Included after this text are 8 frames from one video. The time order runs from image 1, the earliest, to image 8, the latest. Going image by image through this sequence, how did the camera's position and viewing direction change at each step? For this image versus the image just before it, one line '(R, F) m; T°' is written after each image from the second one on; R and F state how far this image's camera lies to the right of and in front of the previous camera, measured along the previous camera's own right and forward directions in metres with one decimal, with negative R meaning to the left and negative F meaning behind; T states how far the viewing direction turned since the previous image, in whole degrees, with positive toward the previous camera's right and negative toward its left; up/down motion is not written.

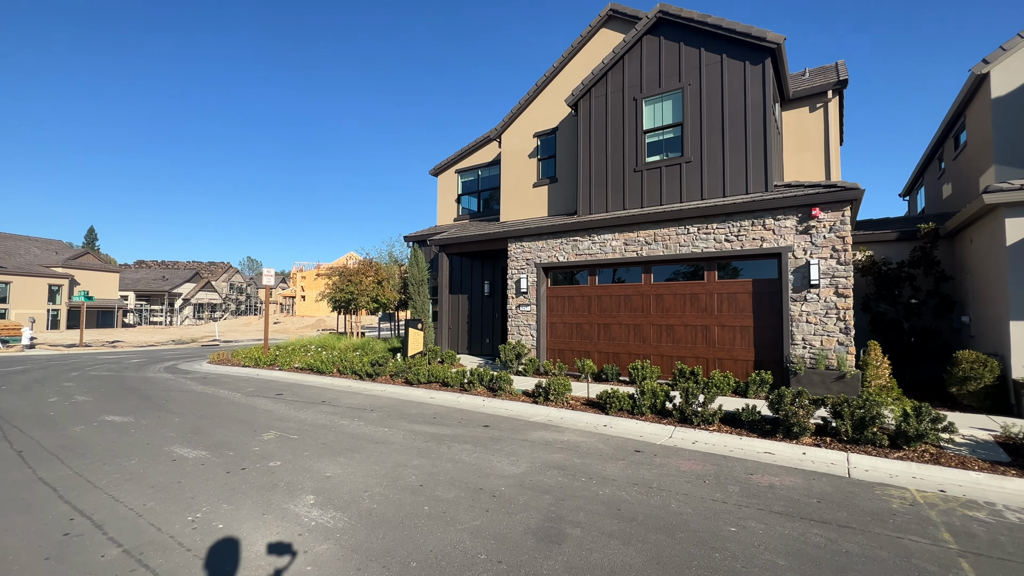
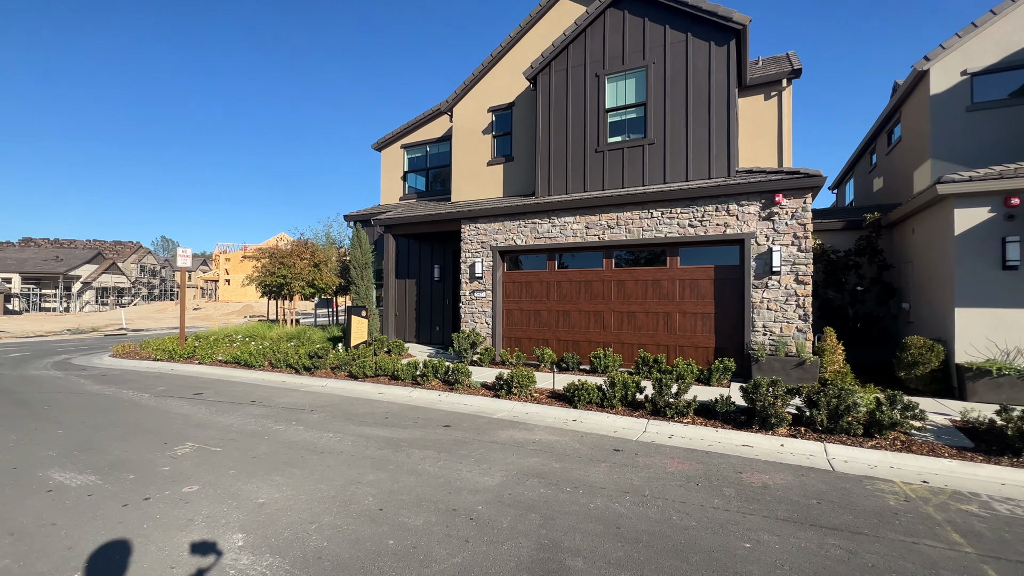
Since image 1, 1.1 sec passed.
(-0.3, +0.7) m; +7°
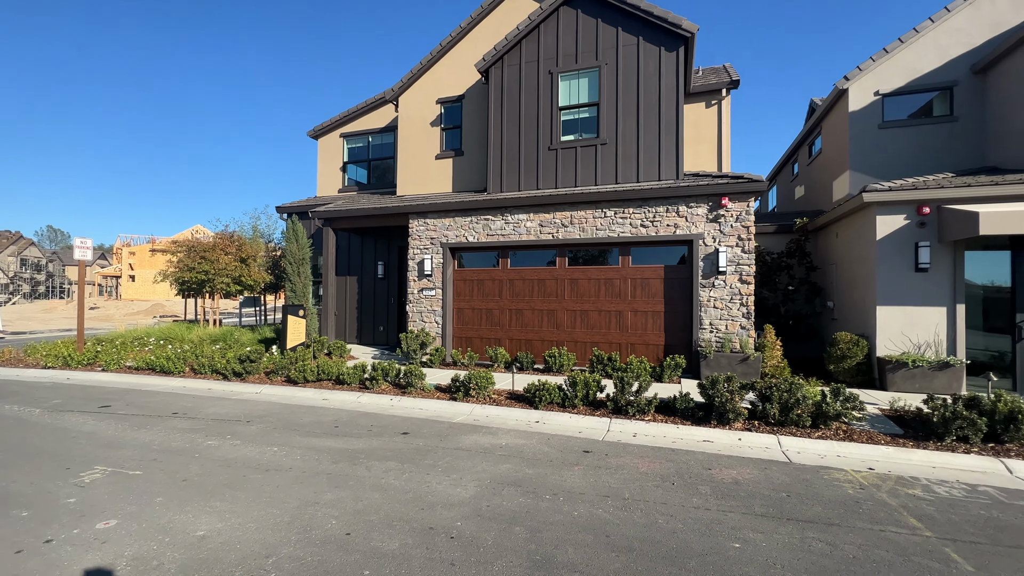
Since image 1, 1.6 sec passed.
(-0.4, +0.3) m; +8°
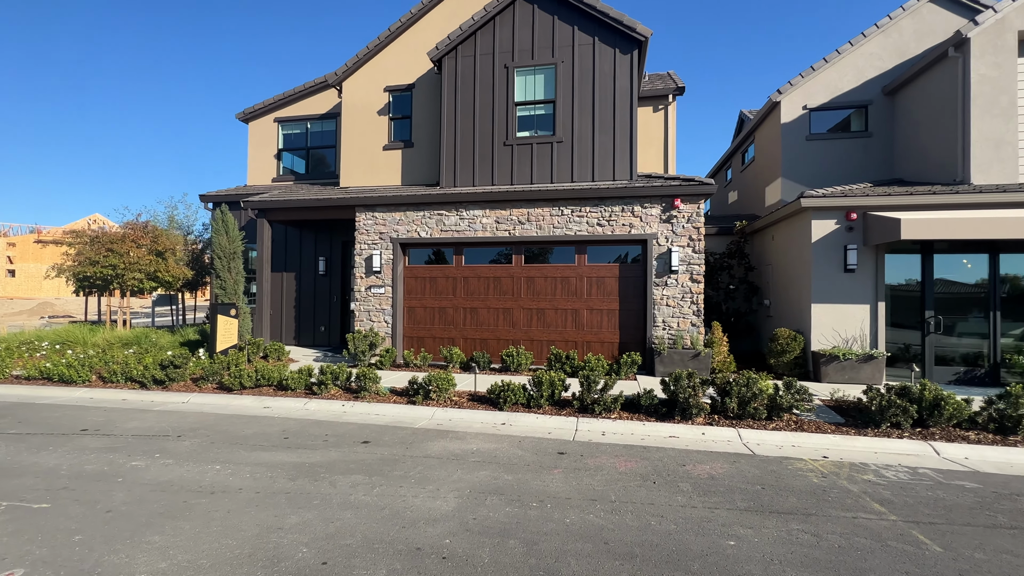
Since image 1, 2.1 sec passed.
(-0.4, +0.3) m; +8°
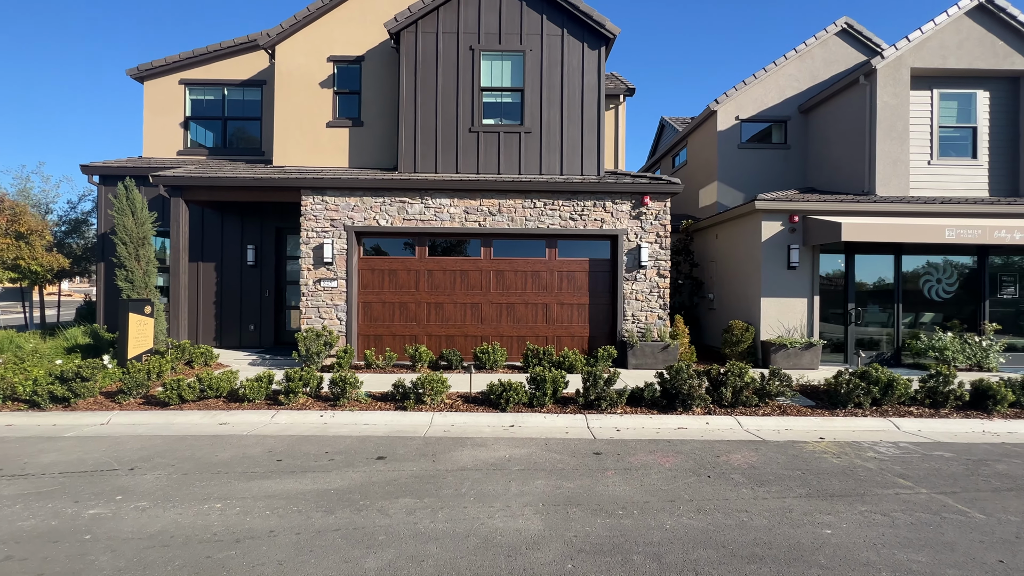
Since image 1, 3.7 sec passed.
(-1.5, +0.6) m; +13°
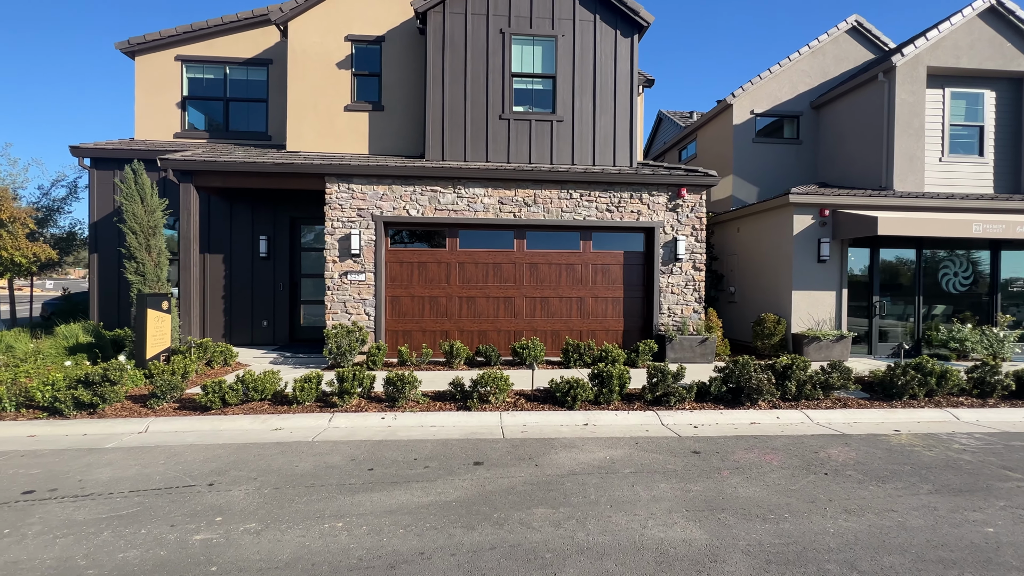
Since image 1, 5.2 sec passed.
(-1.3, +0.4) m; +4°
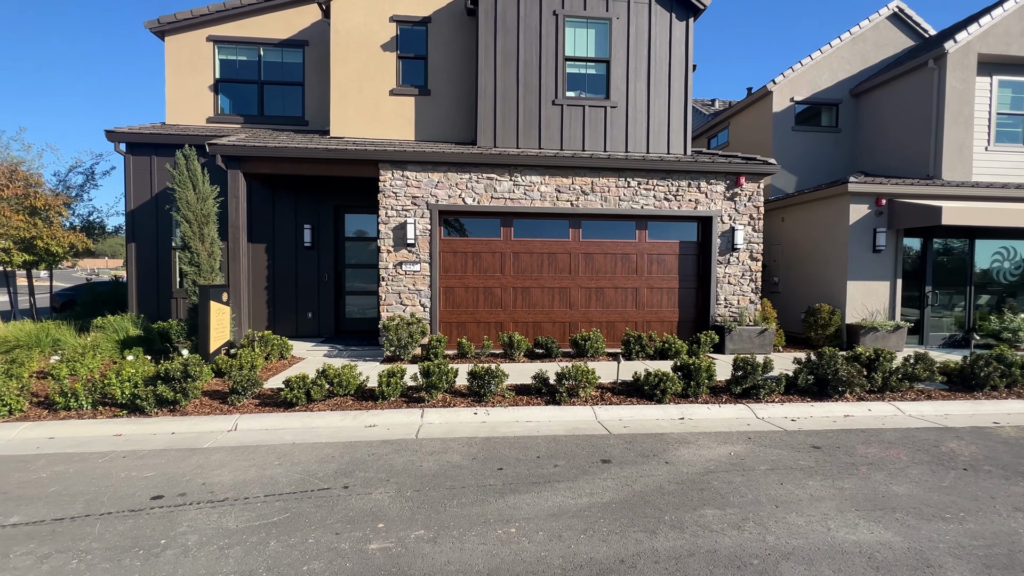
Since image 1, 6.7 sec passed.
(-1.2, +0.2) m; +1°
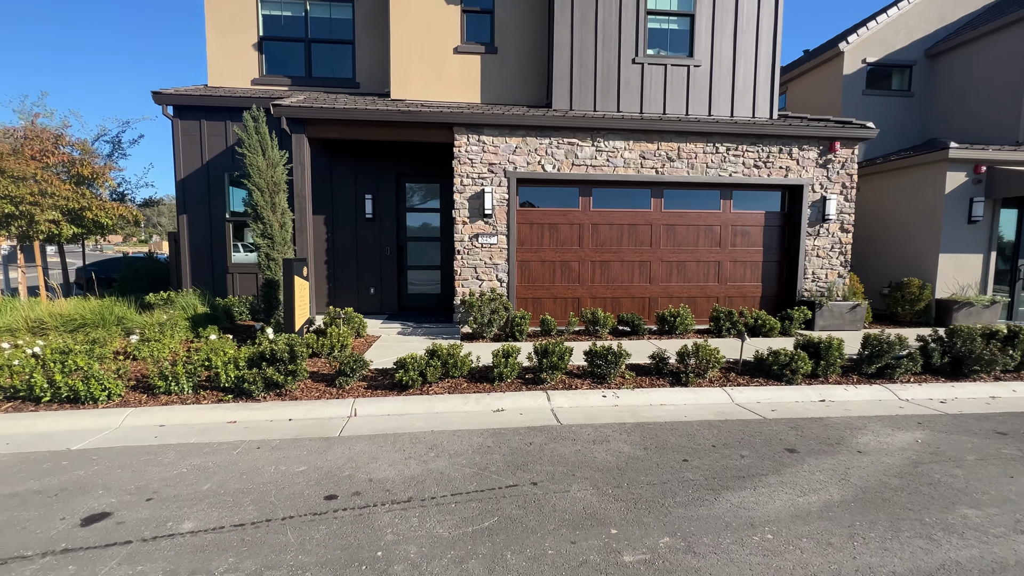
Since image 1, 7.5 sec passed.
(-1.4, +0.5) m; 0°
